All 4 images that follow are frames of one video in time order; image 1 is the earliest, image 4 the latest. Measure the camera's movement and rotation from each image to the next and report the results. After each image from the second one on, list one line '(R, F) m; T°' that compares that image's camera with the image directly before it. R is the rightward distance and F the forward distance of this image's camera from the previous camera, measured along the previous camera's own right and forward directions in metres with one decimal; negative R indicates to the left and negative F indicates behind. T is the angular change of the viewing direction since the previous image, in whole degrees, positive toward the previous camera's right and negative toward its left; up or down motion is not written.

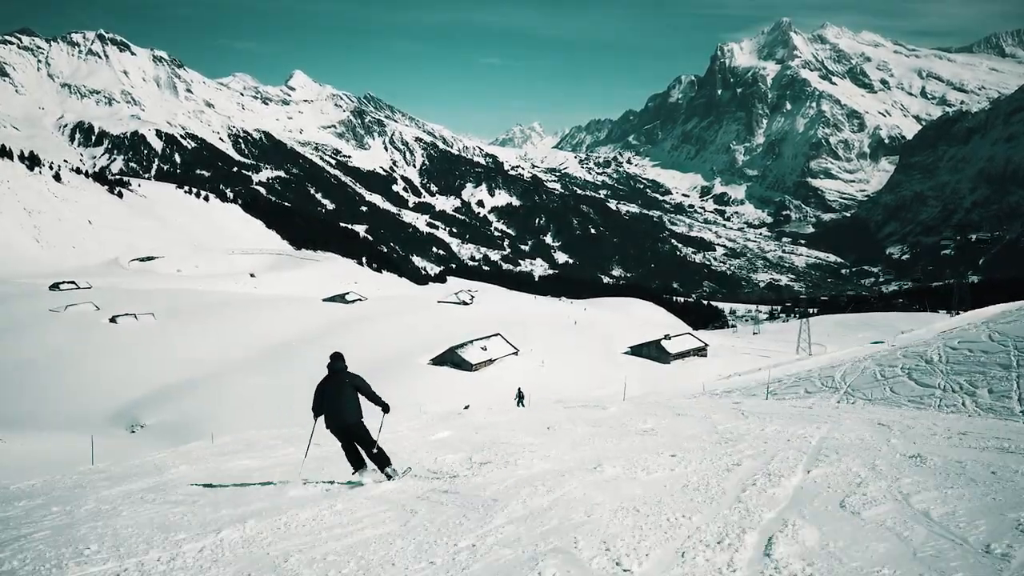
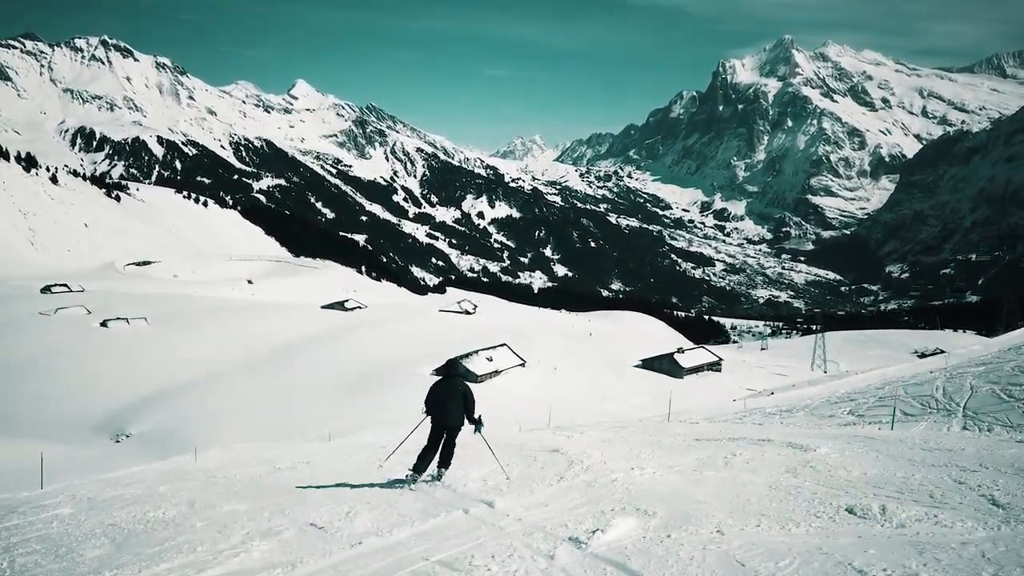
(-1.7, +4.2) m; 0°
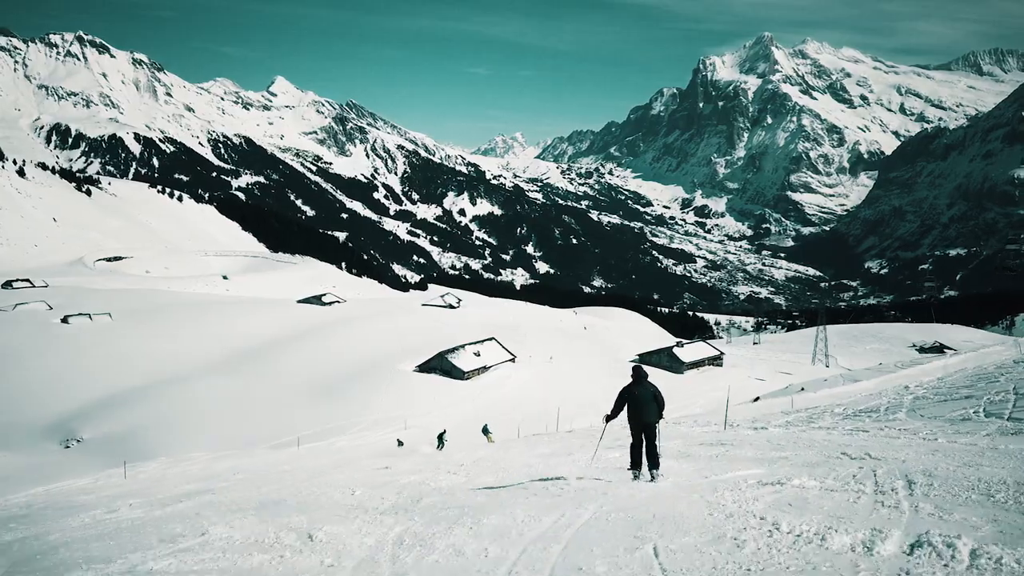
(-1.2, +7.2) m; +2°
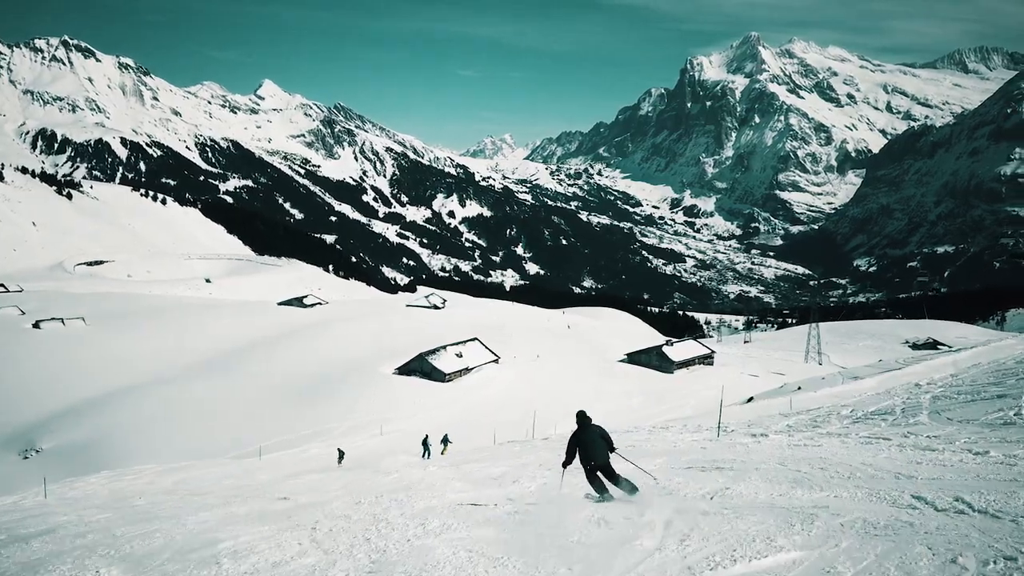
(+1.3, +3.7) m; +1°
